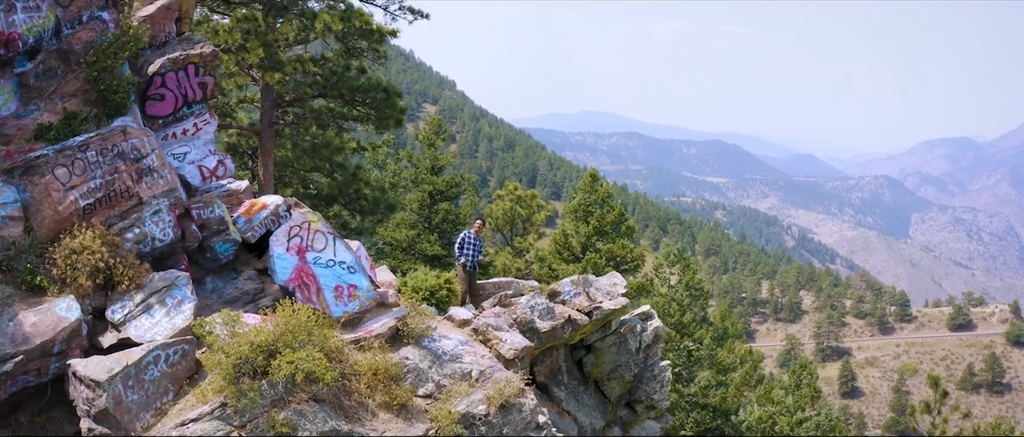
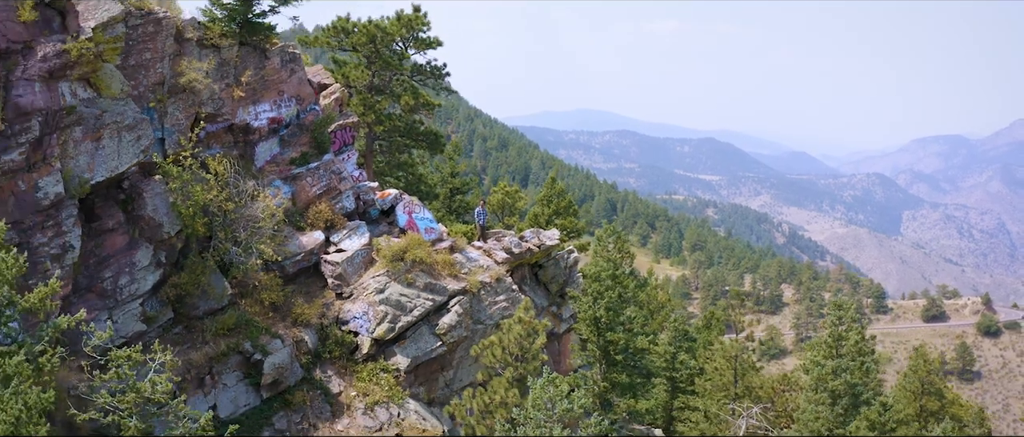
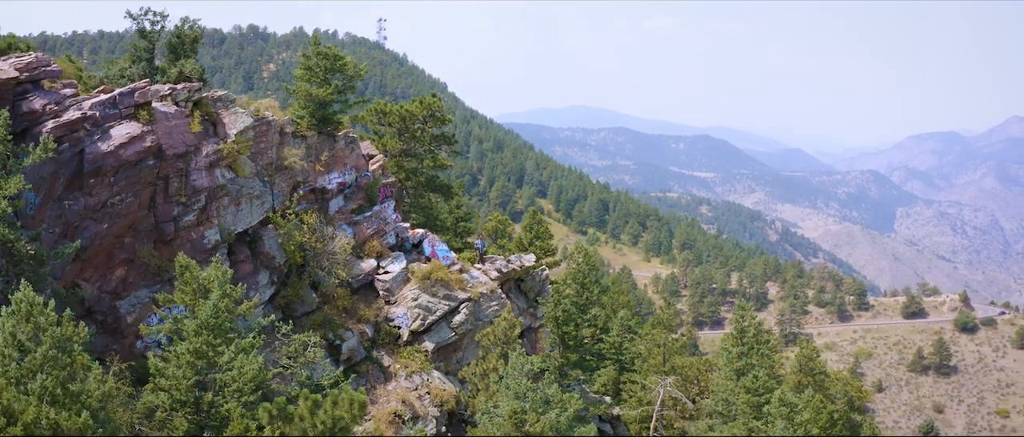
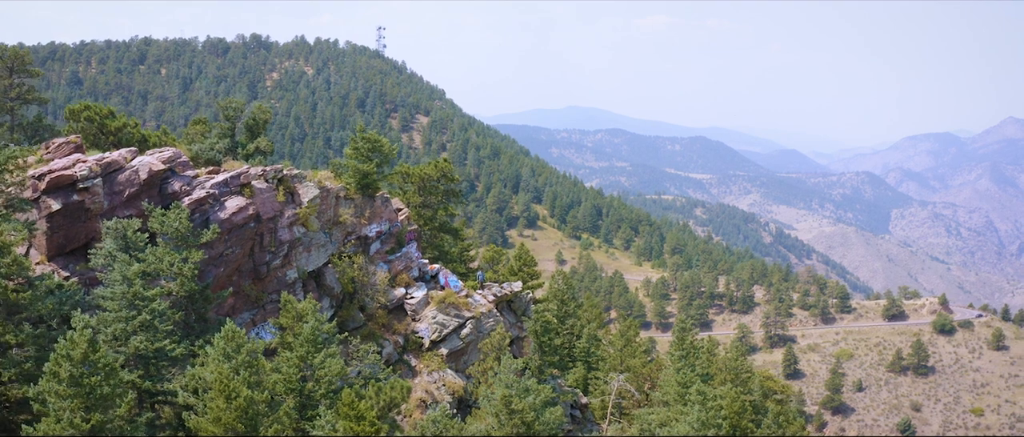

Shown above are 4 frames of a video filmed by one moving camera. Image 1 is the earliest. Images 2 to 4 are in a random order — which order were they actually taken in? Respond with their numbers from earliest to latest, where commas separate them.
2, 3, 4
